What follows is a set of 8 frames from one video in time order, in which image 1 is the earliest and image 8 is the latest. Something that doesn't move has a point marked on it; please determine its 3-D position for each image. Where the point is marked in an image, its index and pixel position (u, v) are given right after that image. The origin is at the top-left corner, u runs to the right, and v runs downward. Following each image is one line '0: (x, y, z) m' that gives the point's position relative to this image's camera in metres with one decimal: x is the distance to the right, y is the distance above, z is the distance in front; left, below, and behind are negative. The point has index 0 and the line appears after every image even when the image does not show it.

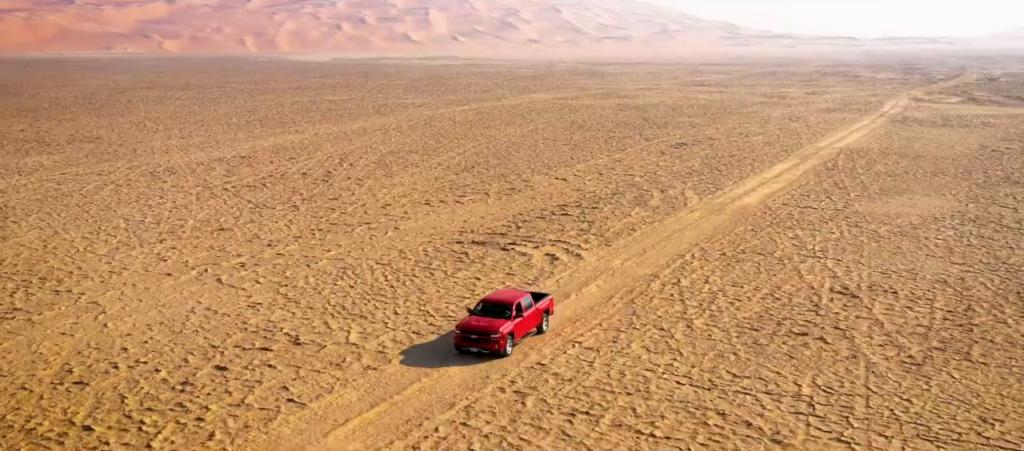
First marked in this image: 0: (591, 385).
0: (+1.2, -2.3, +11.9) m
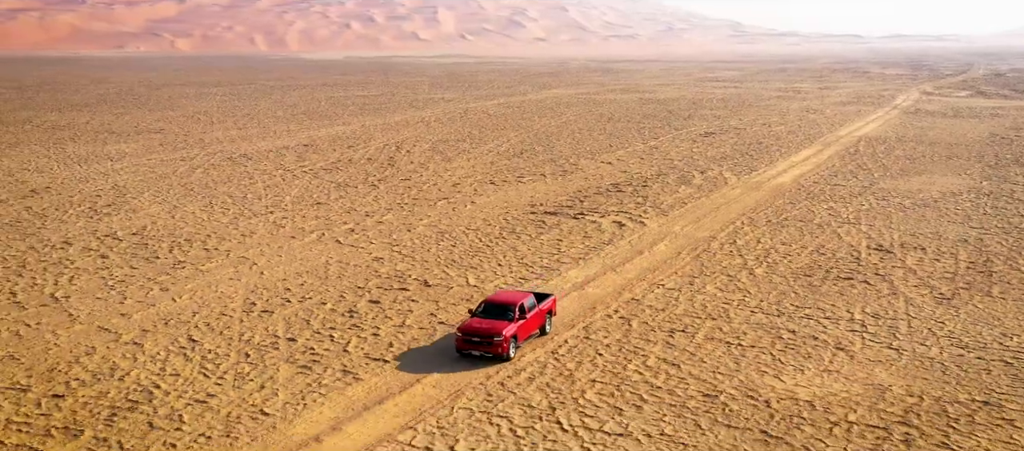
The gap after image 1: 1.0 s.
0: (+3.1, -1.5, +14.6) m
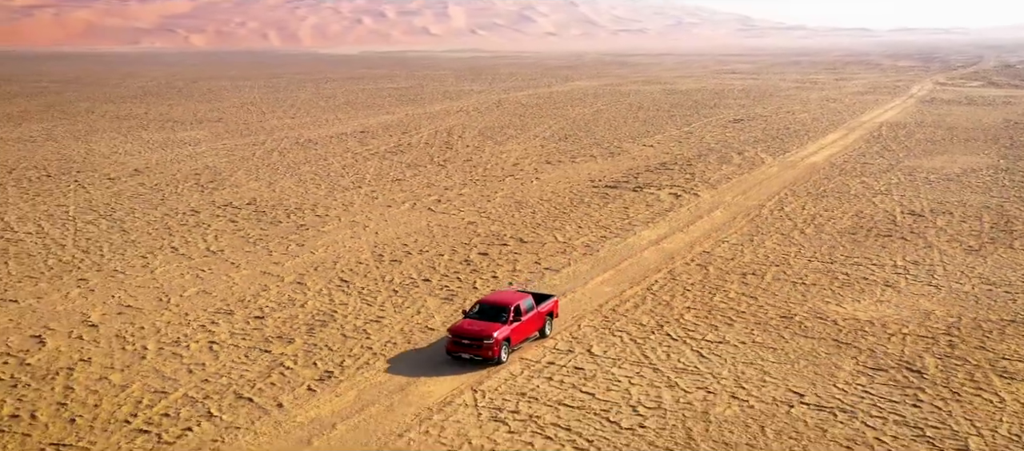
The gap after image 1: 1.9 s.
0: (+5.0, -0.7, +17.1) m
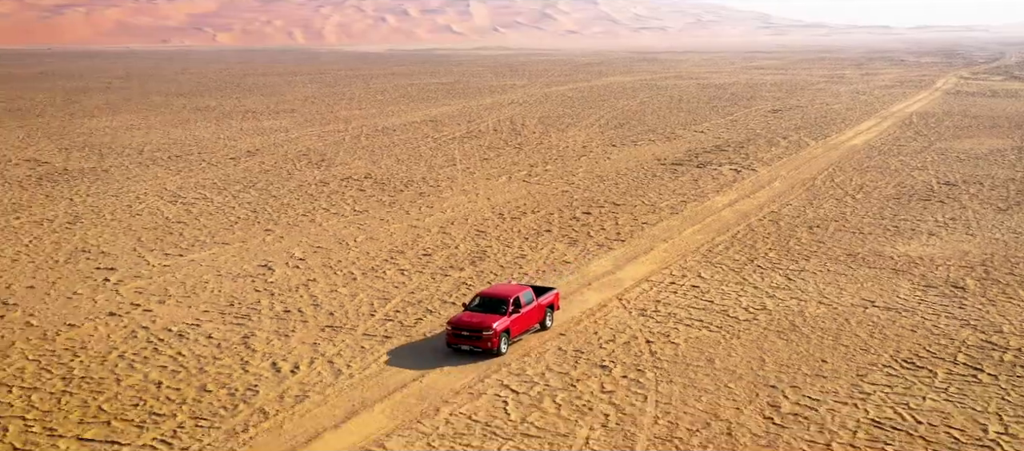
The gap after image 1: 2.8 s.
0: (+7.5, +0.2, +20.4) m
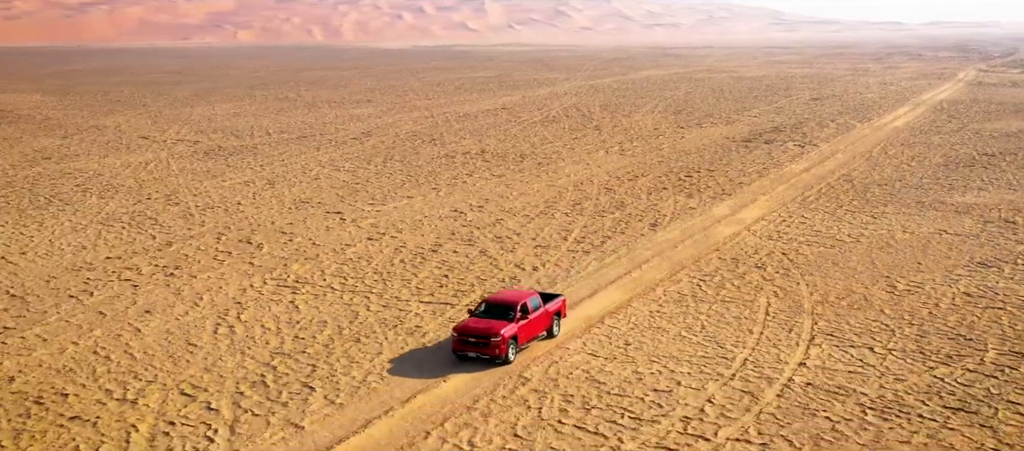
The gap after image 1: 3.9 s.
0: (+11.0, +1.4, +24.5) m
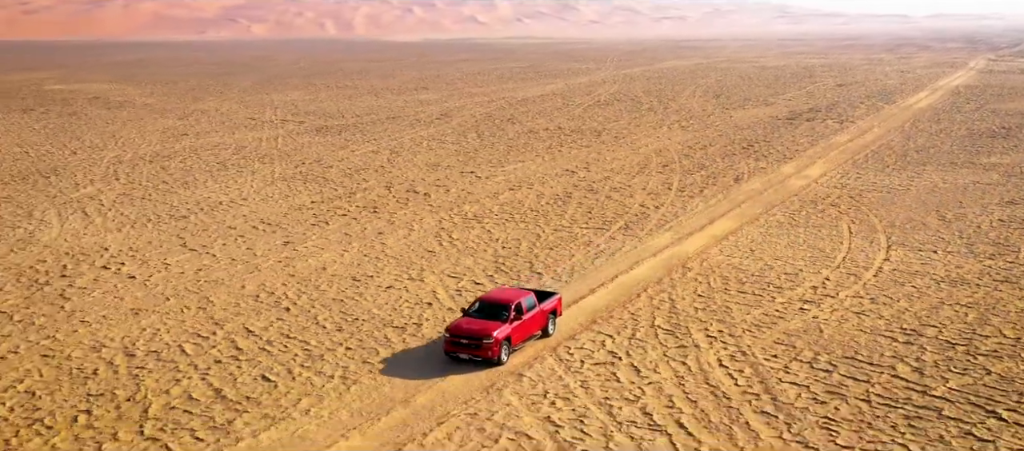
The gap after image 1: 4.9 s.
0: (+14.1, +2.7, +28.5) m
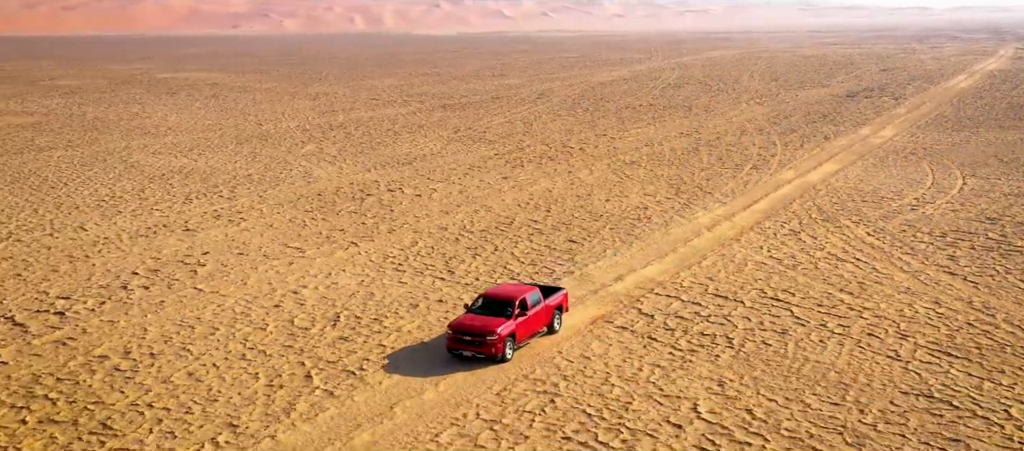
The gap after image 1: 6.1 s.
0: (+18.6, +4.5, +33.4) m
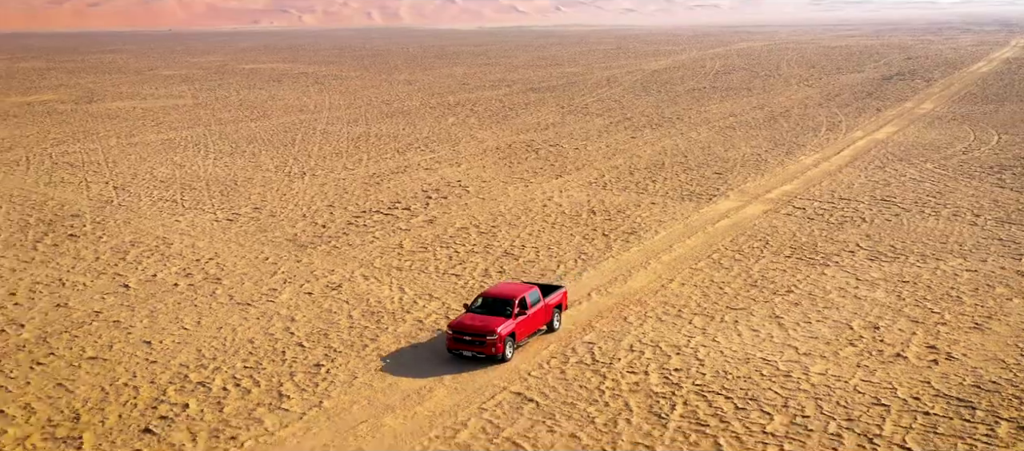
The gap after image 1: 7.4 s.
0: (+22.9, +6.3, +38.6) m
